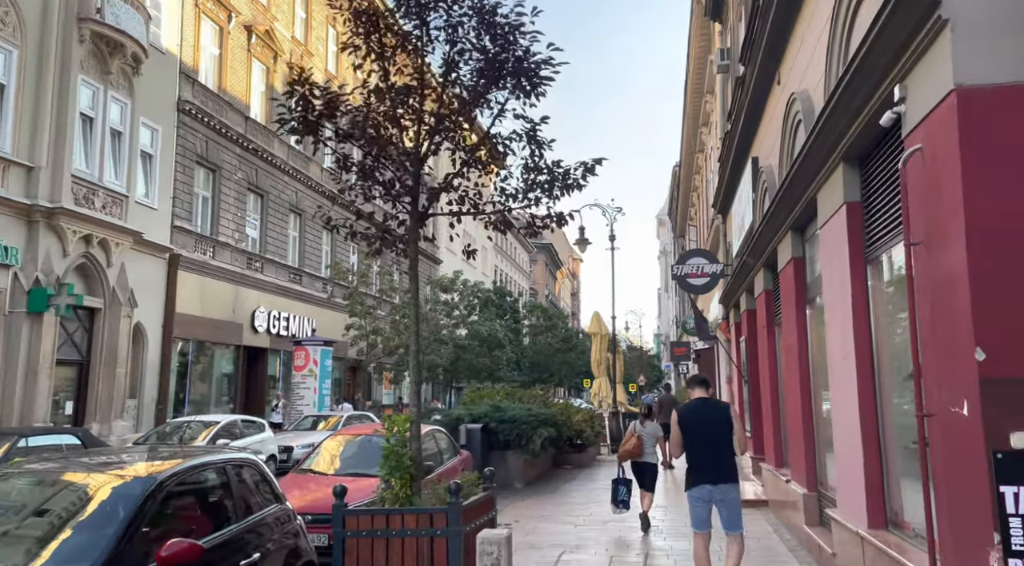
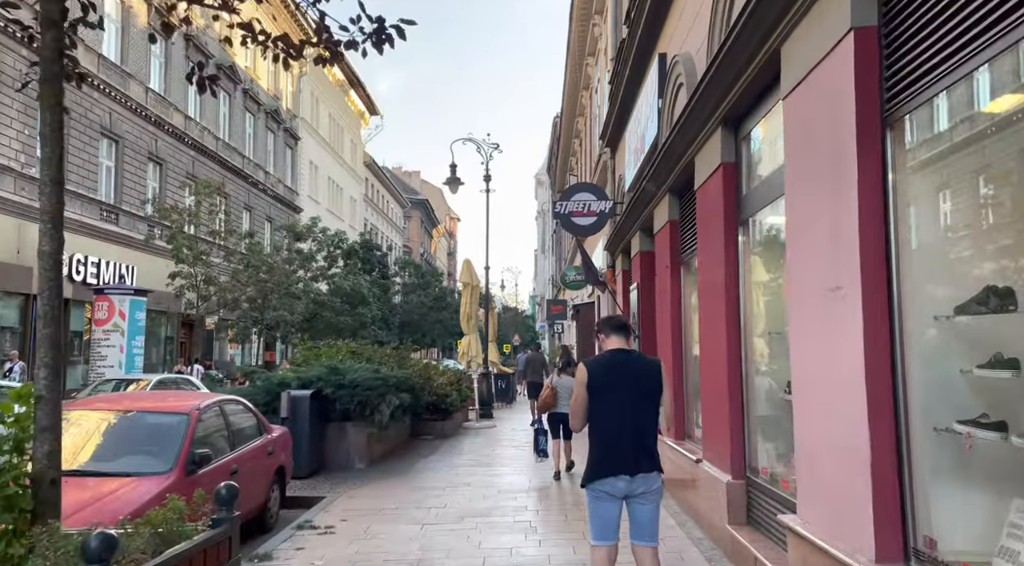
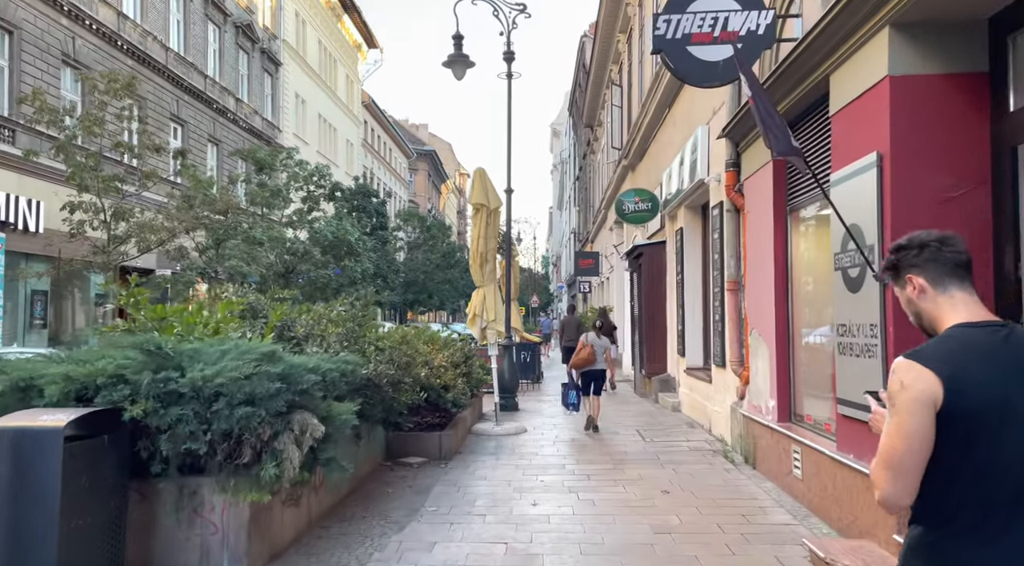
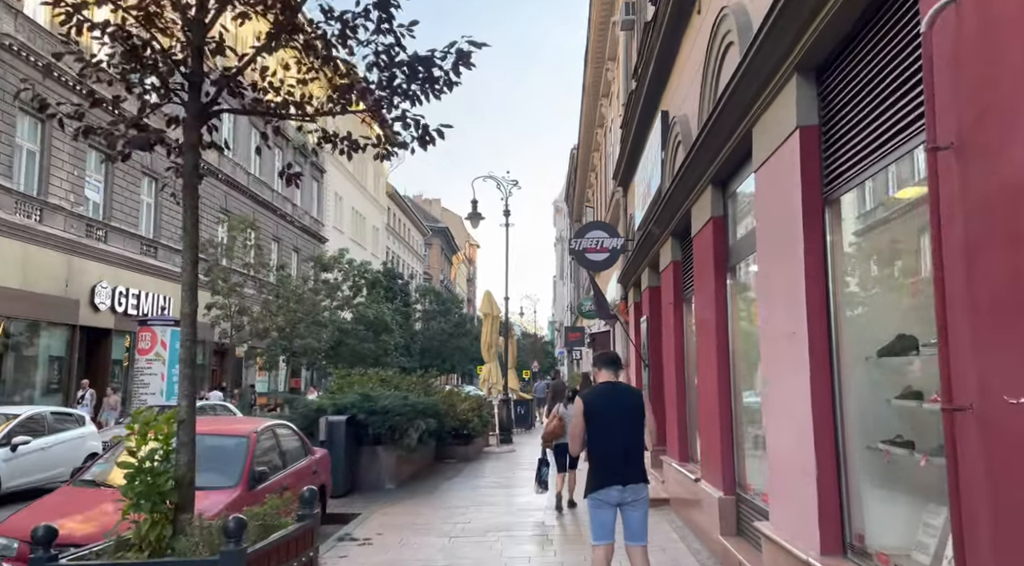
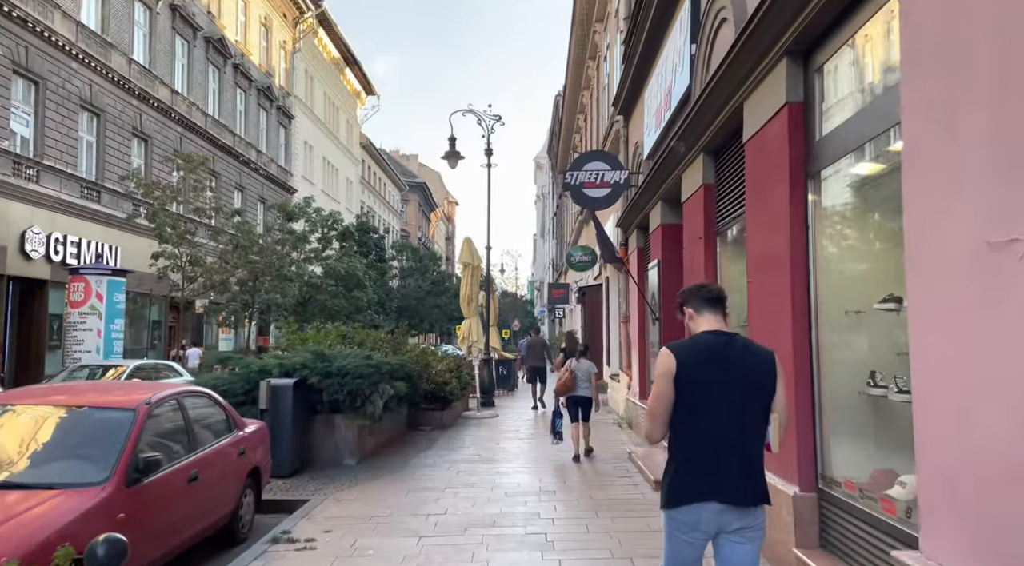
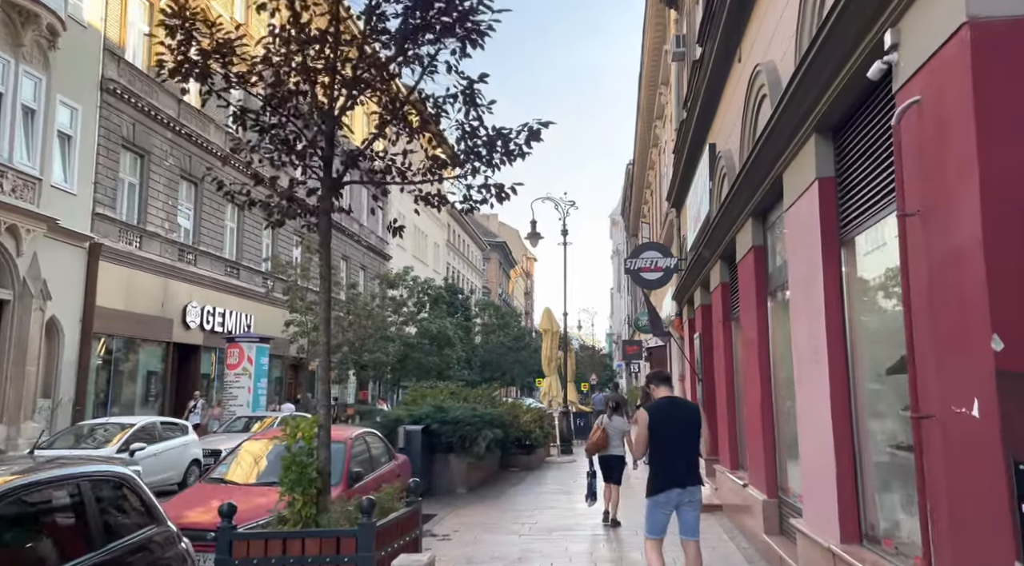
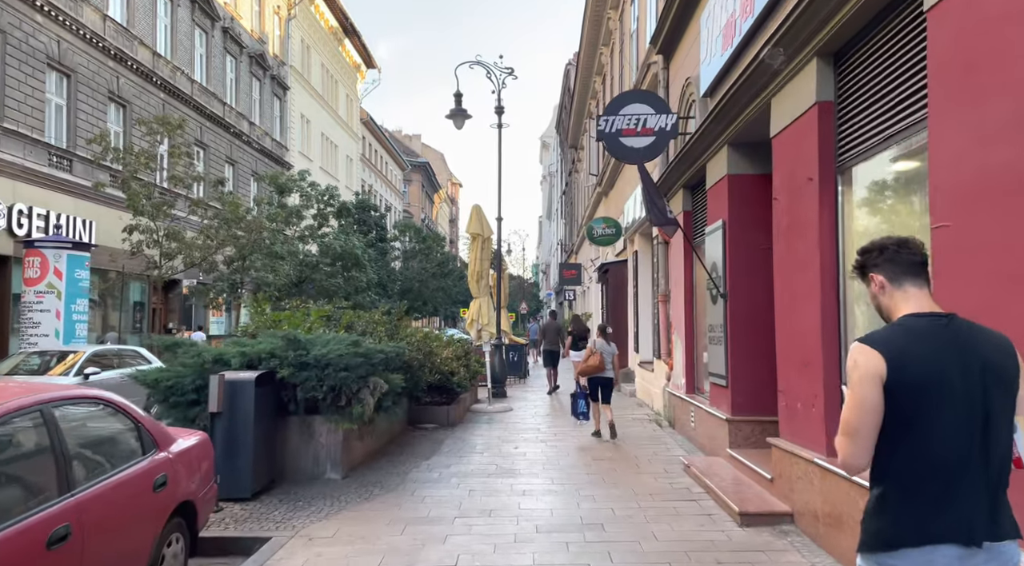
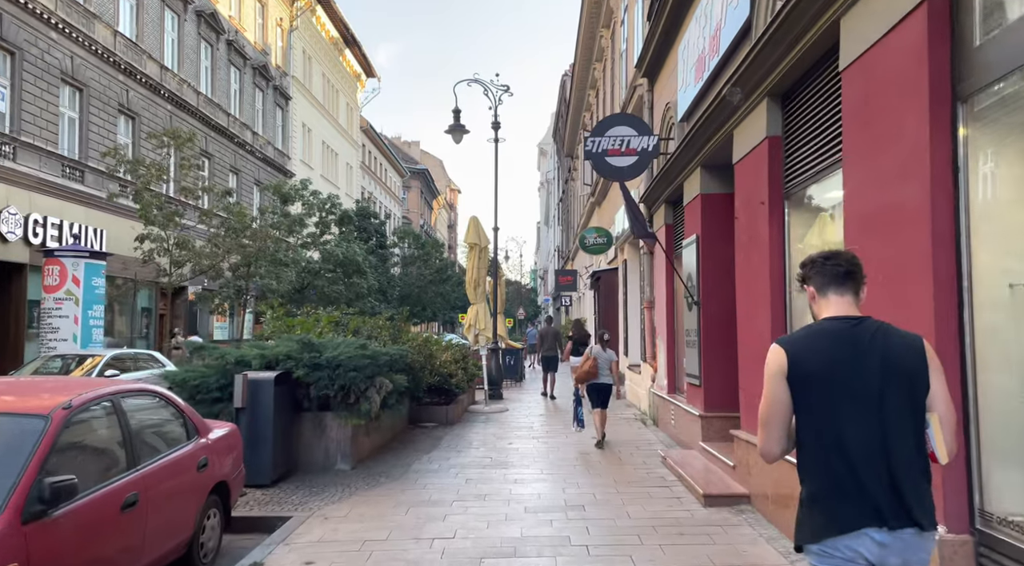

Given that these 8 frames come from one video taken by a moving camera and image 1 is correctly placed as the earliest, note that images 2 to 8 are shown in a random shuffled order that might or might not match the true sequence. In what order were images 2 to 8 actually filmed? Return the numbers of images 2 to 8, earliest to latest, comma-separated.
6, 4, 2, 5, 8, 7, 3
